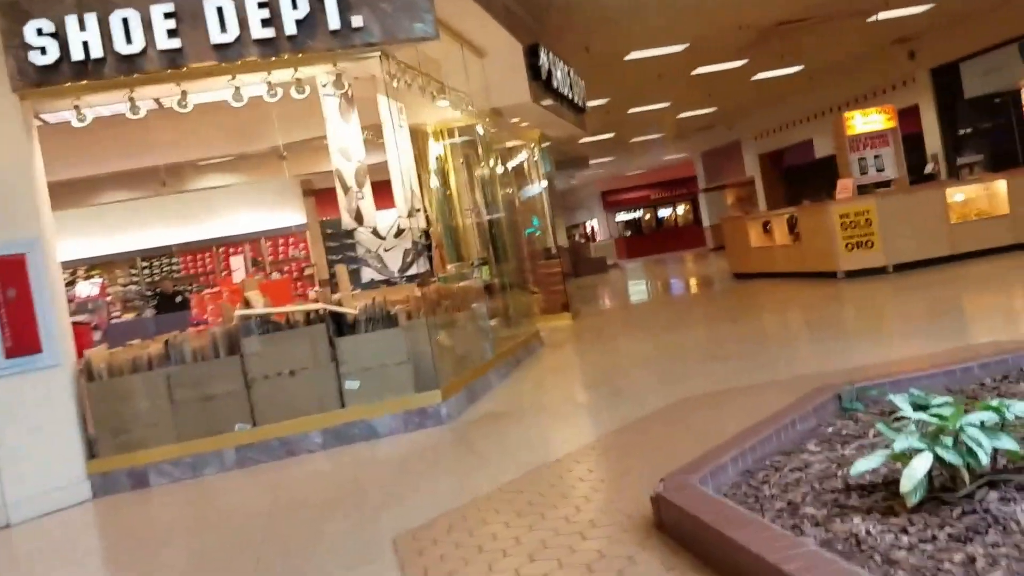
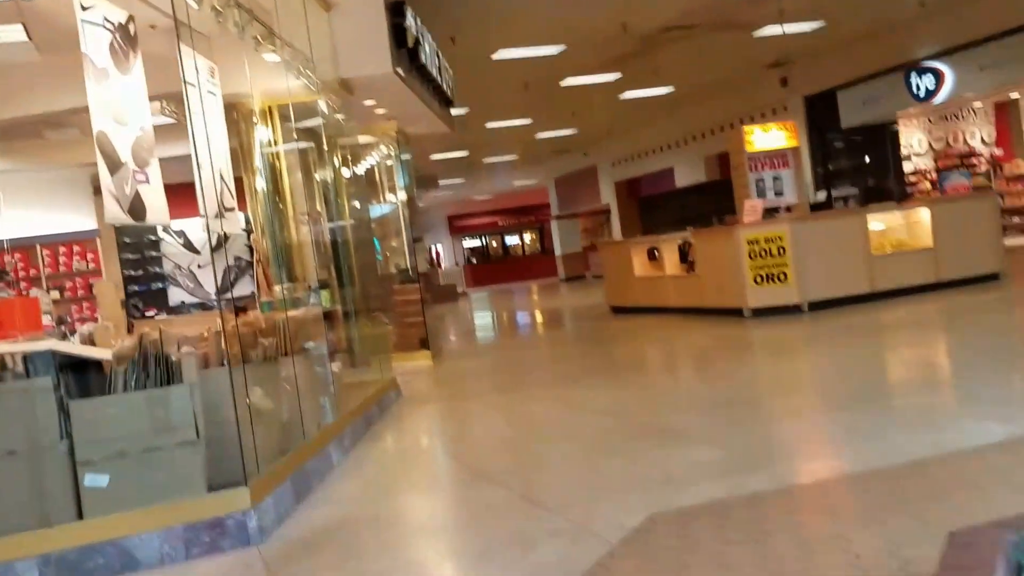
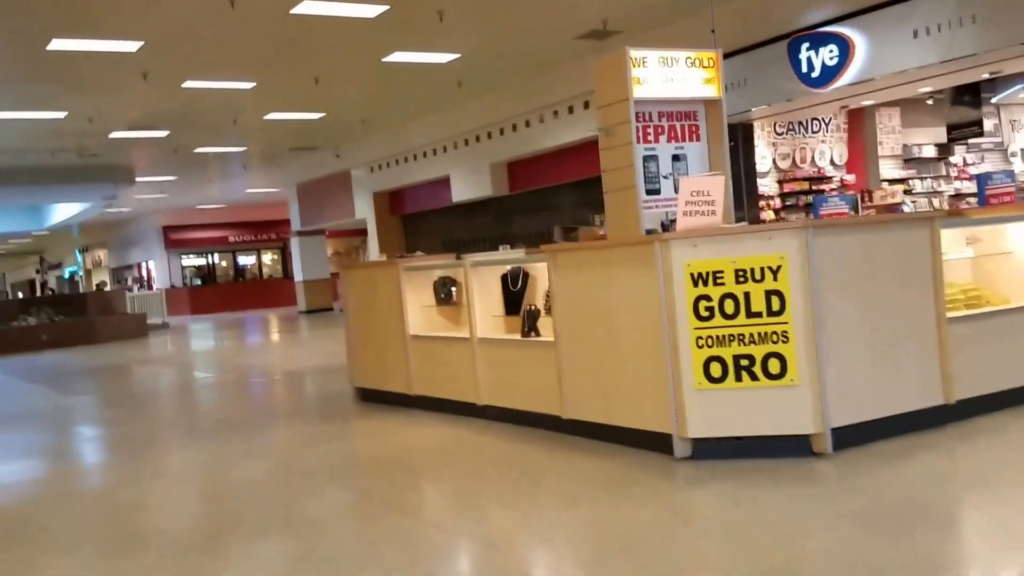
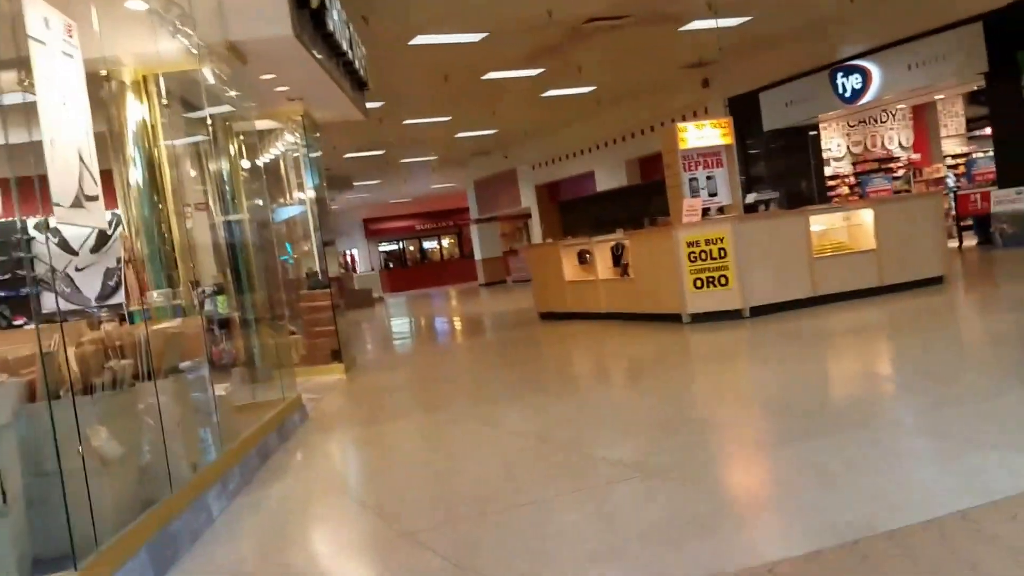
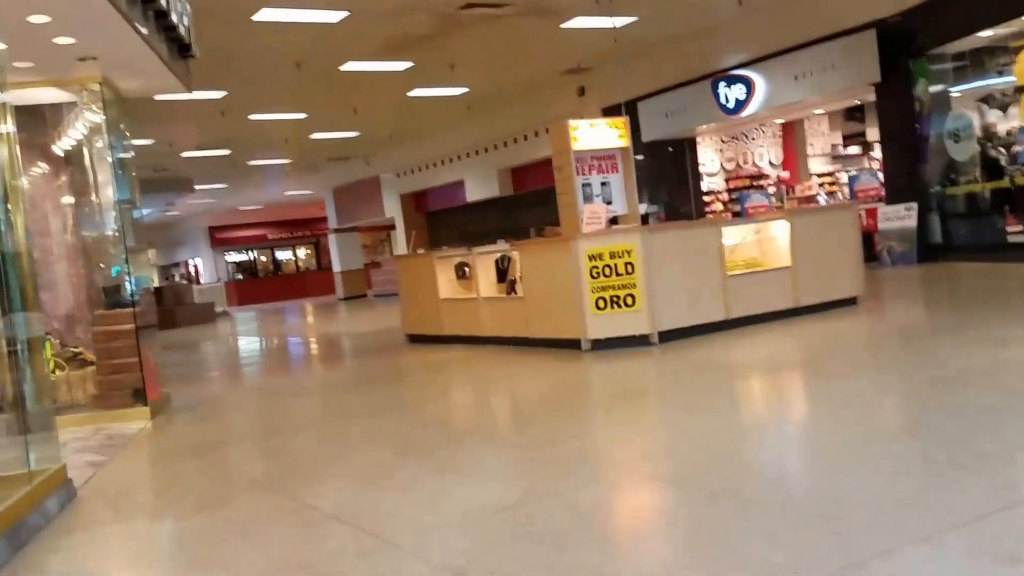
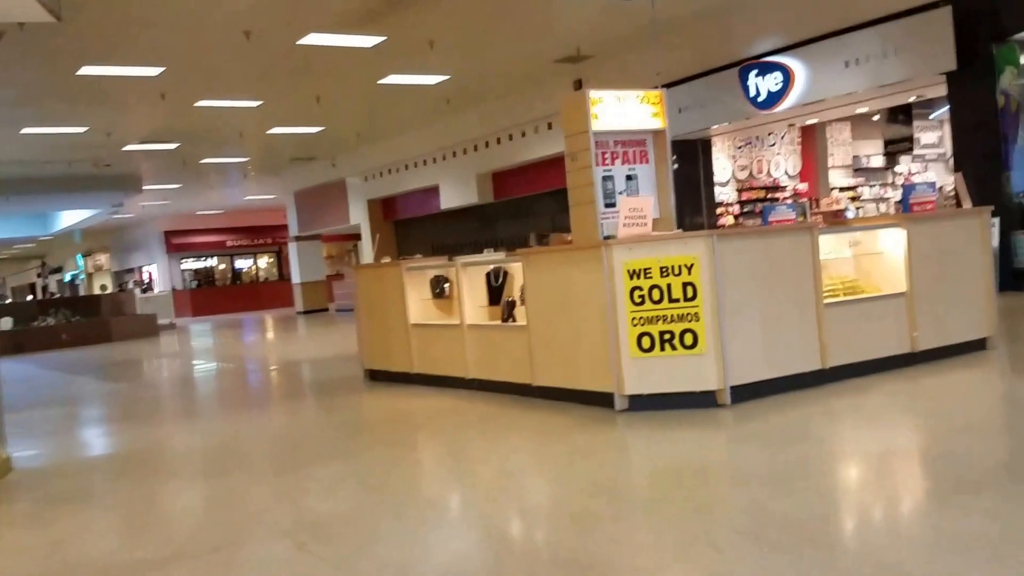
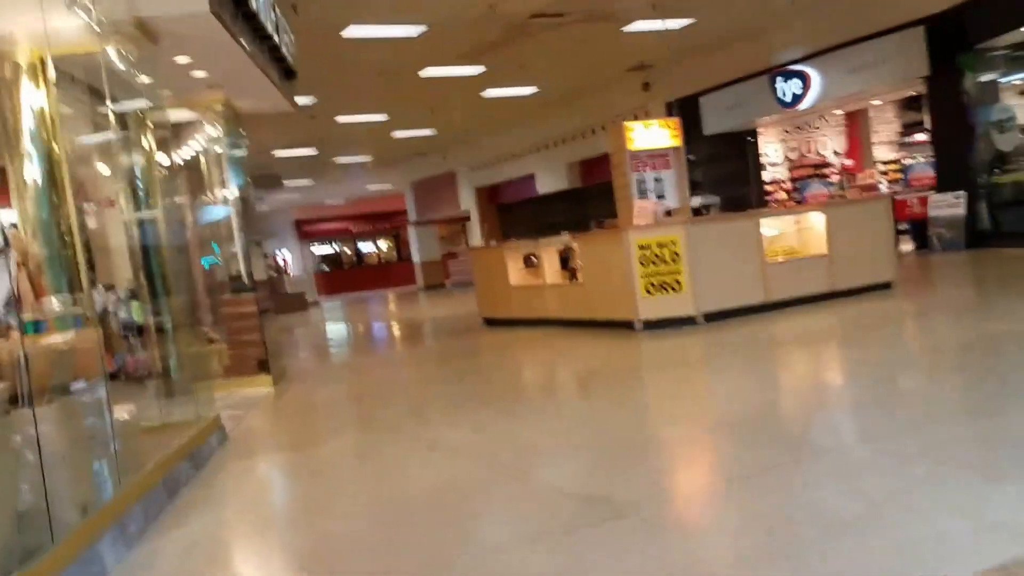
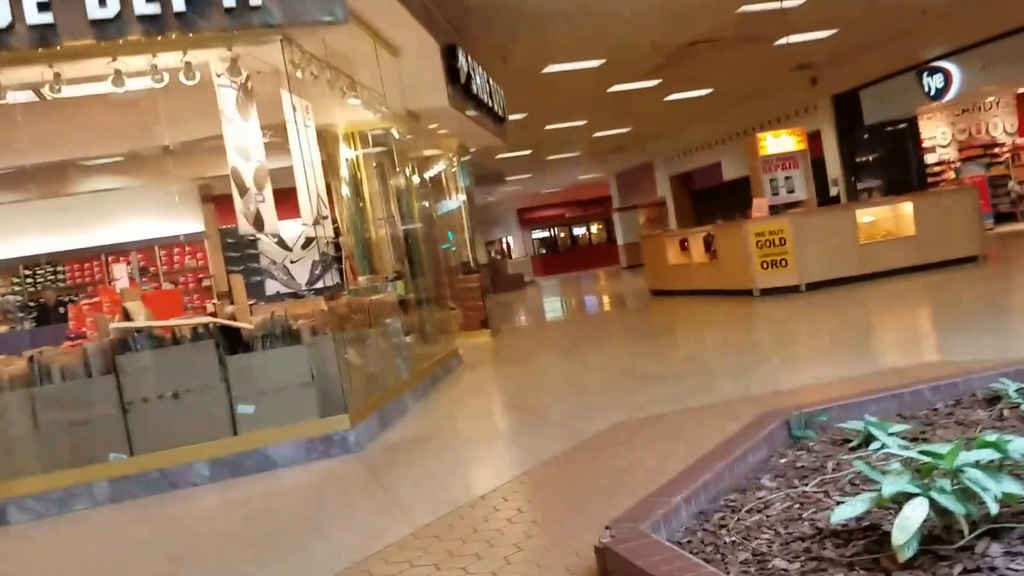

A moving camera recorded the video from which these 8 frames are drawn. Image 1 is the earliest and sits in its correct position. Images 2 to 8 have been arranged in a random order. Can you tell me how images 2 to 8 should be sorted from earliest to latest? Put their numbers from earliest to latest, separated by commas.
8, 2, 4, 7, 5, 6, 3
